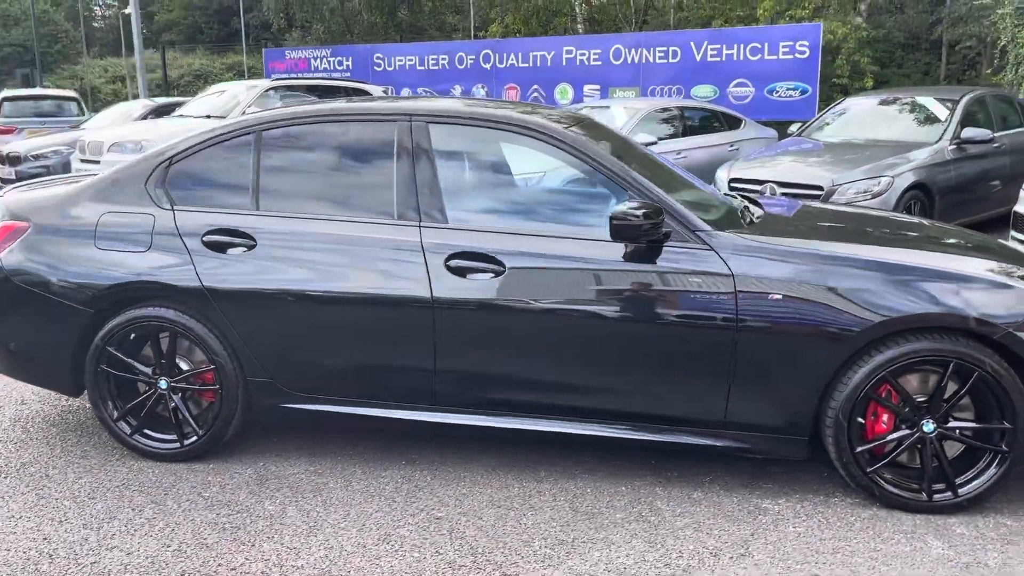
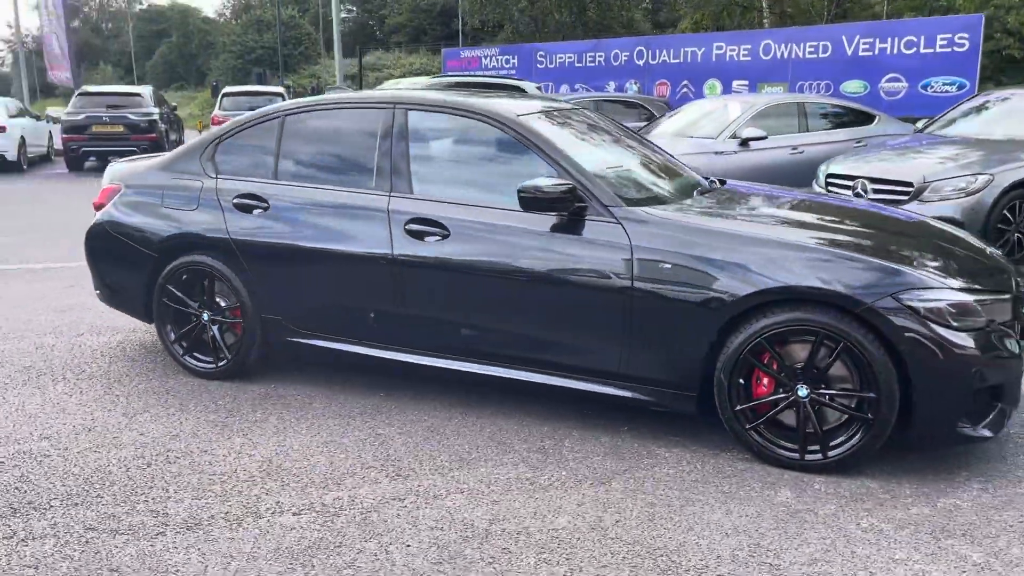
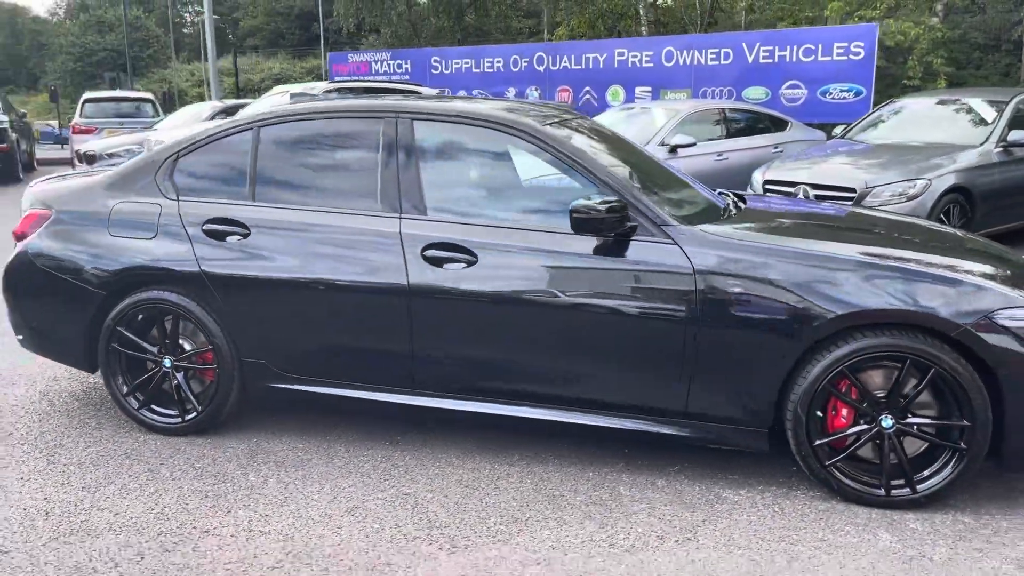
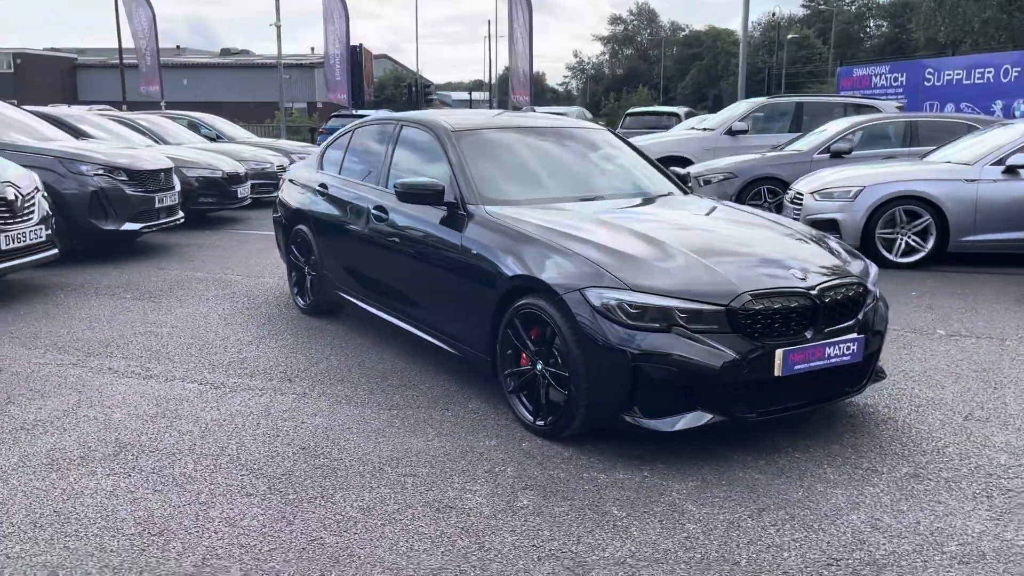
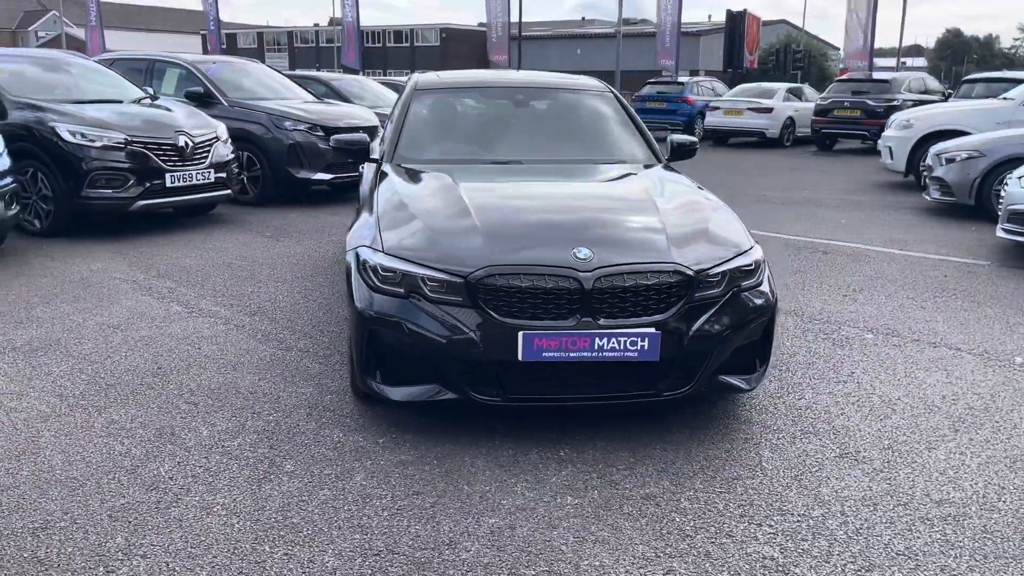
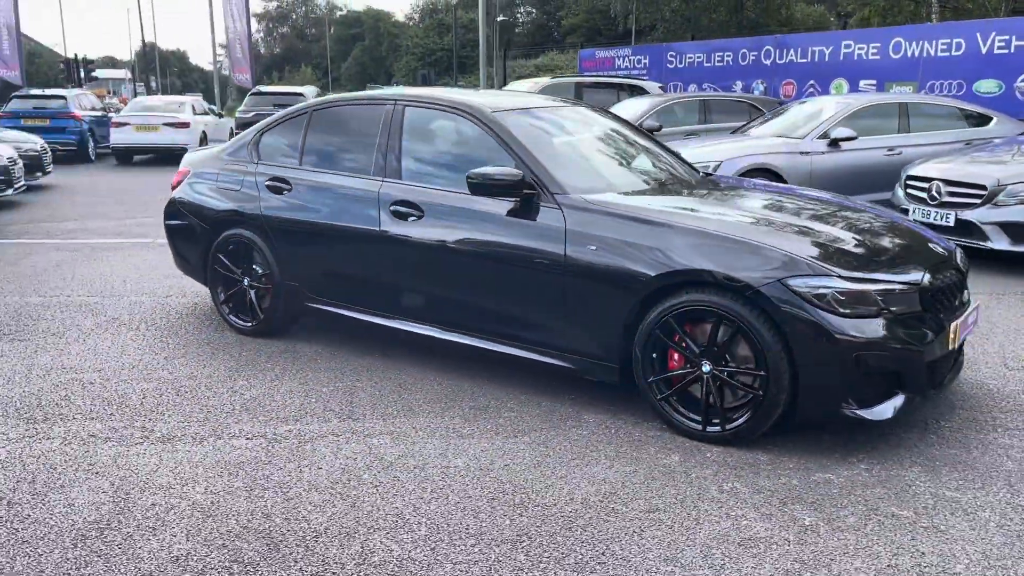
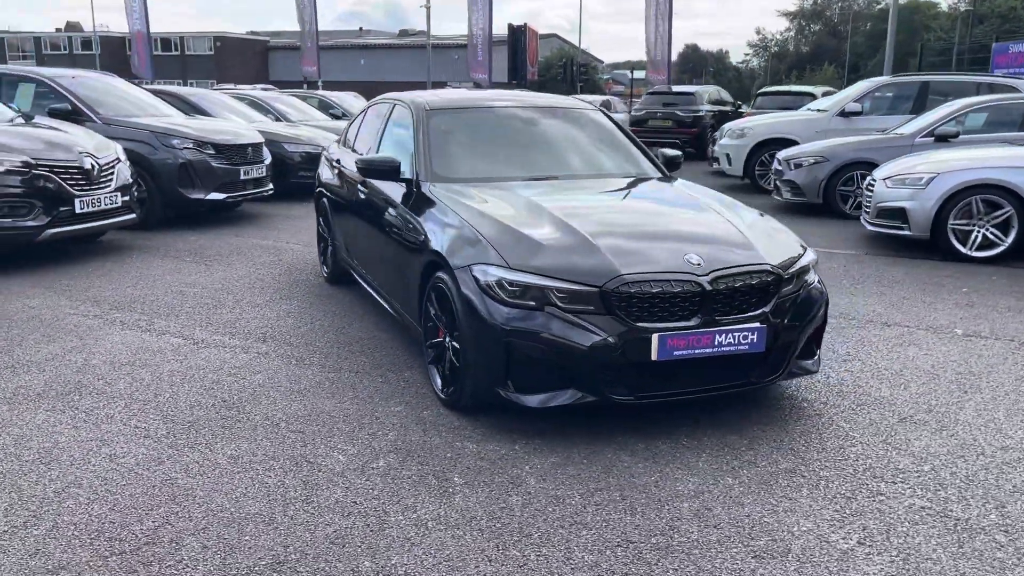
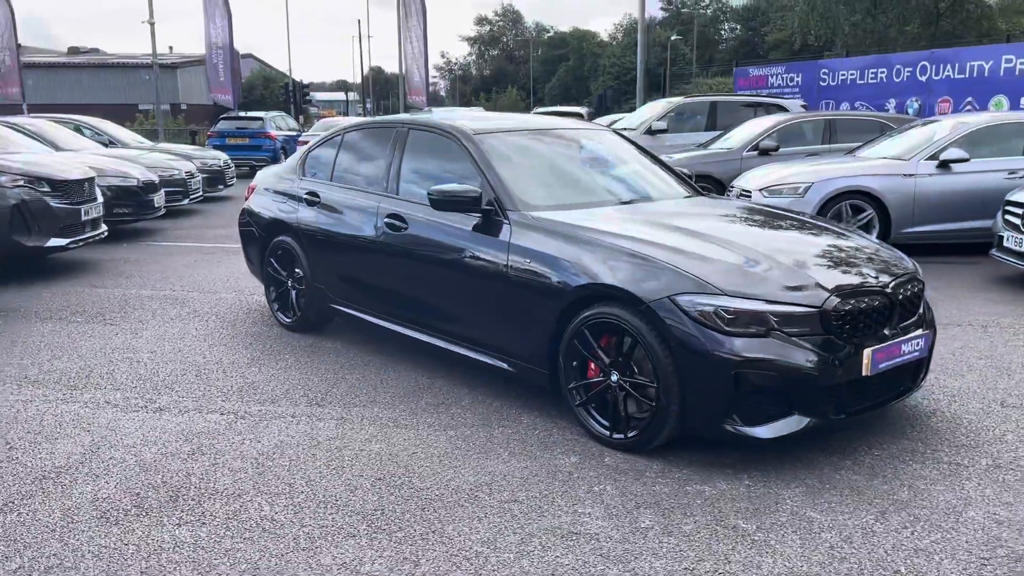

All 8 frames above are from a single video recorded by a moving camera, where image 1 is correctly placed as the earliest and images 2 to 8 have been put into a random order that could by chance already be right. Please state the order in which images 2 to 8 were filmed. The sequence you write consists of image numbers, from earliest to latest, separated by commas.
3, 2, 6, 8, 4, 7, 5
